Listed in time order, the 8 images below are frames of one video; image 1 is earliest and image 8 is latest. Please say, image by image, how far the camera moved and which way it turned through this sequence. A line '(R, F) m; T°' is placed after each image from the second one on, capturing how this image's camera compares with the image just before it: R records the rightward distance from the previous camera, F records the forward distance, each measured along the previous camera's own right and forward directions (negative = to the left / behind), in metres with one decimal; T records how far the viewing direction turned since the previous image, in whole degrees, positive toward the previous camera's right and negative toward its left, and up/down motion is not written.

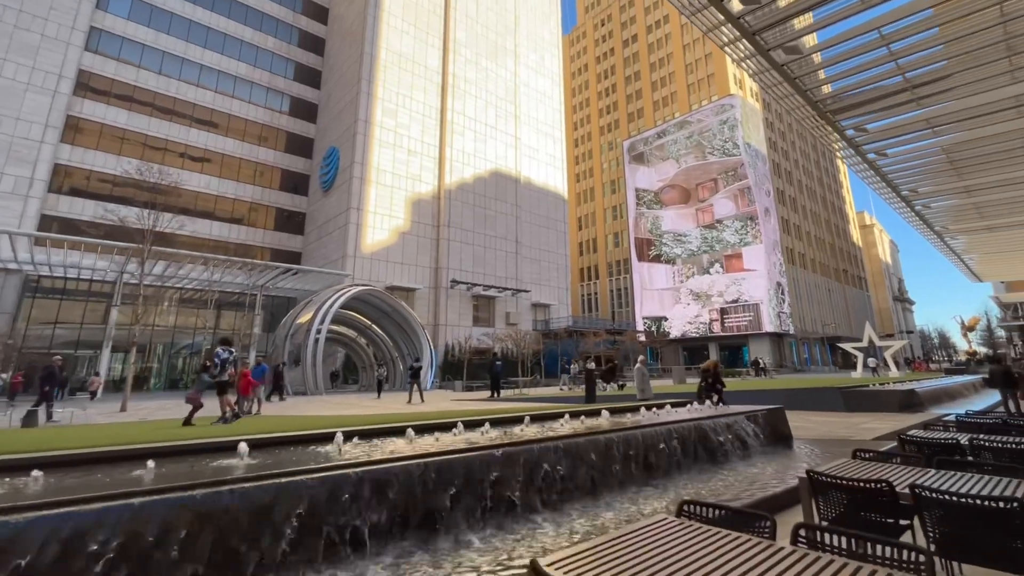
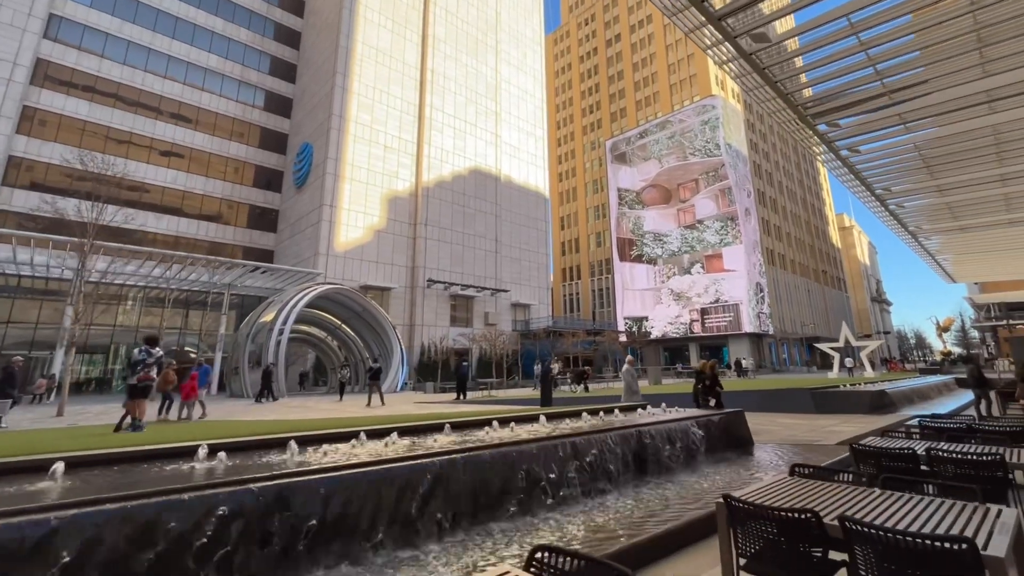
(+0.7, +0.6) m; +2°
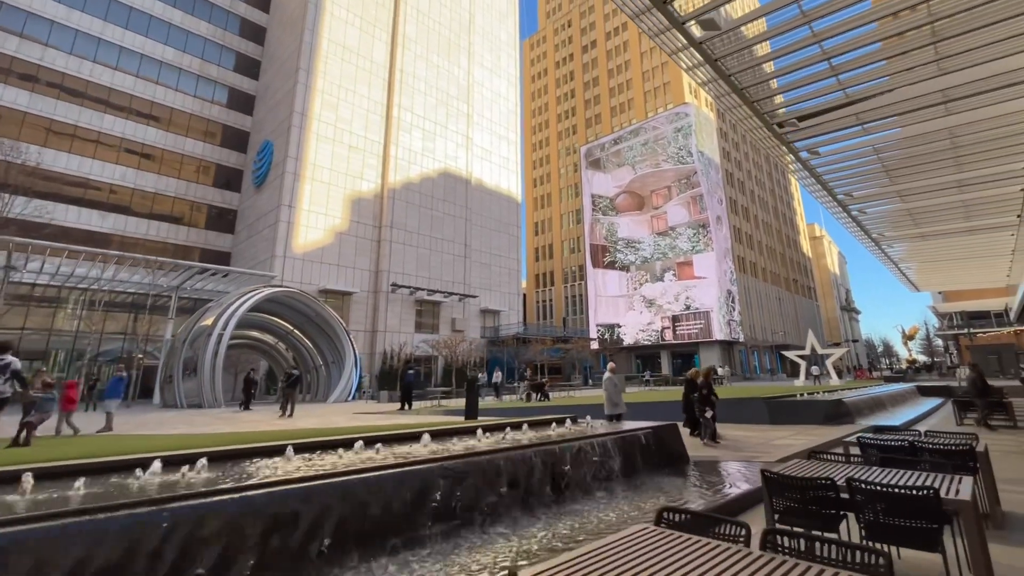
(+1.0, +0.9) m; +2°
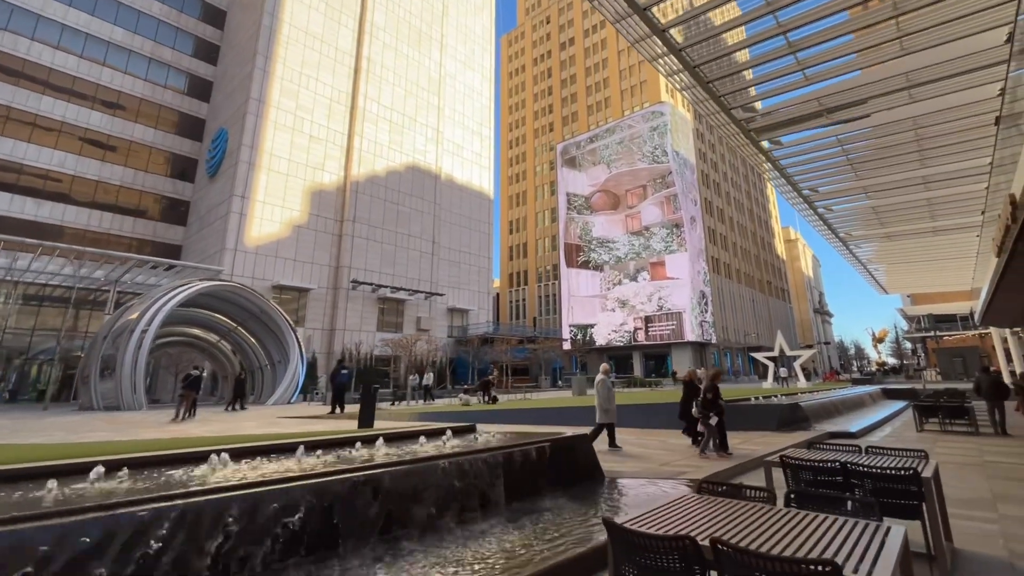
(+1.2, +1.1) m; +2°
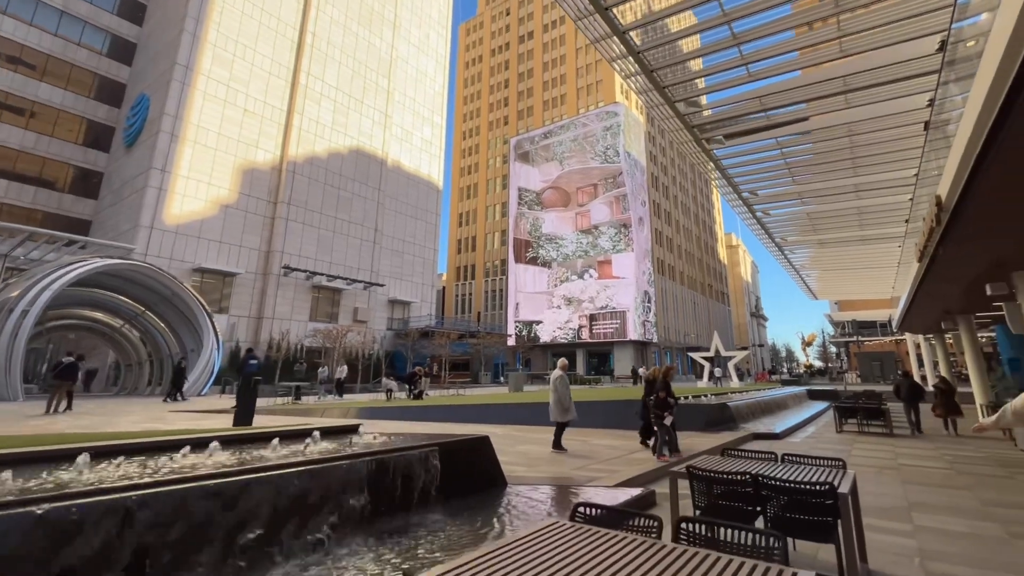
(+0.6, +0.7) m; +6°
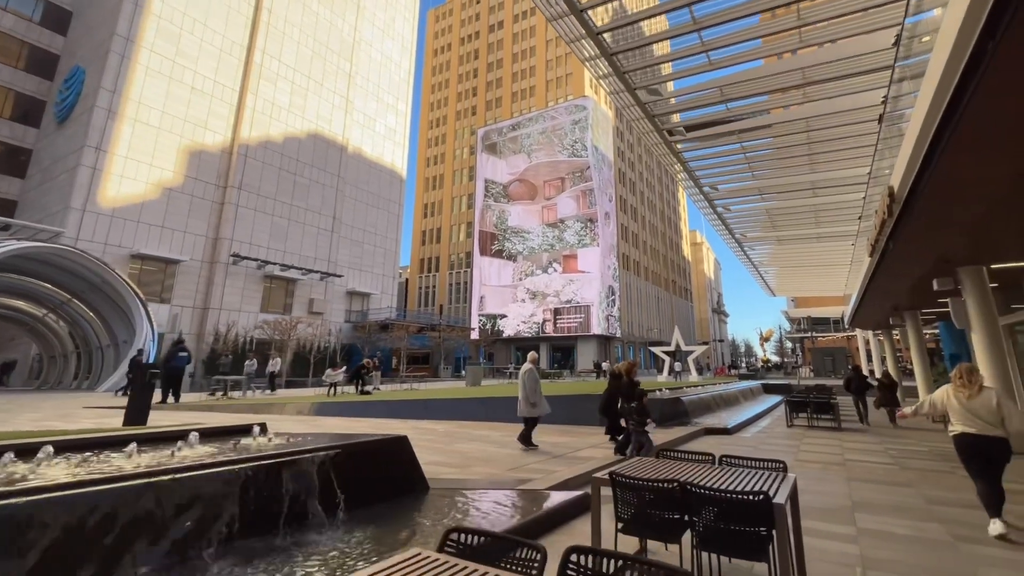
(+0.4, +0.5) m; +4°
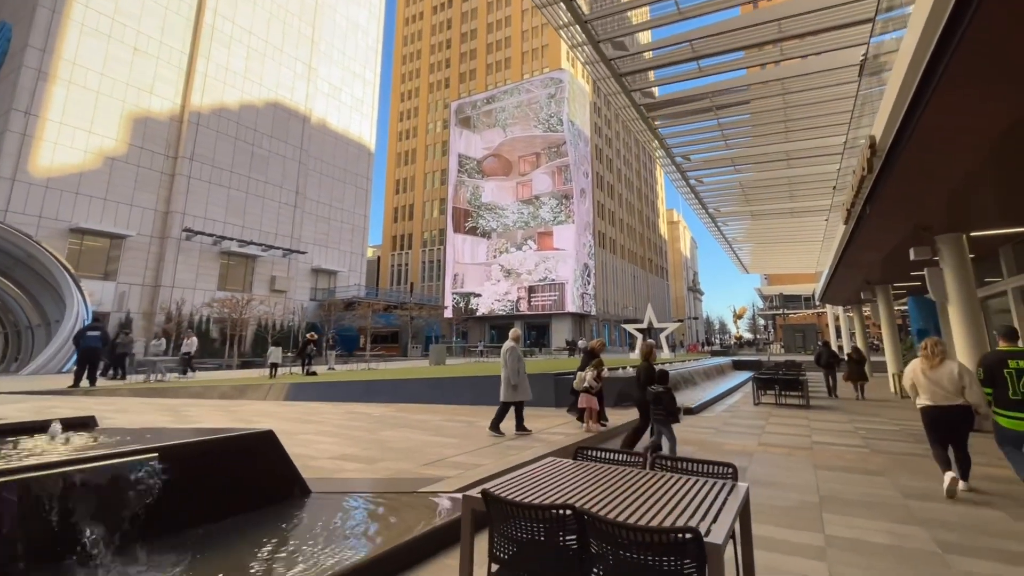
(+0.6, +0.9) m; +2°
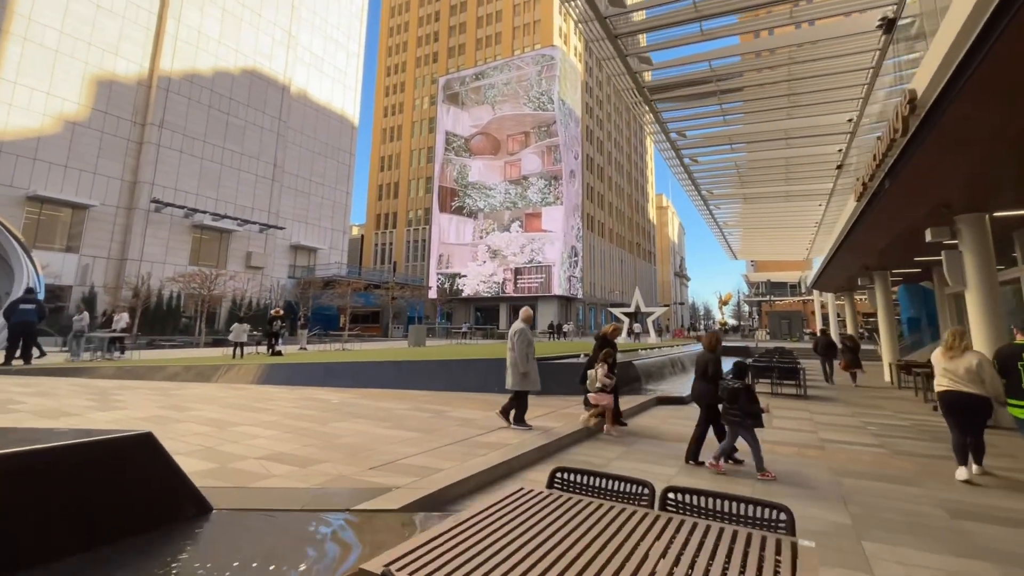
(+0.1, +0.8) m; +1°
